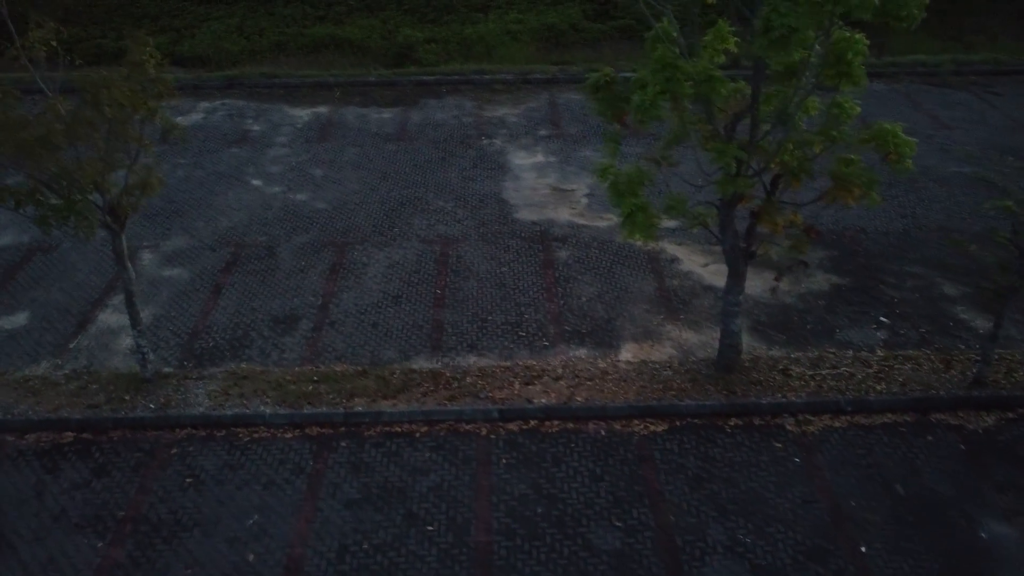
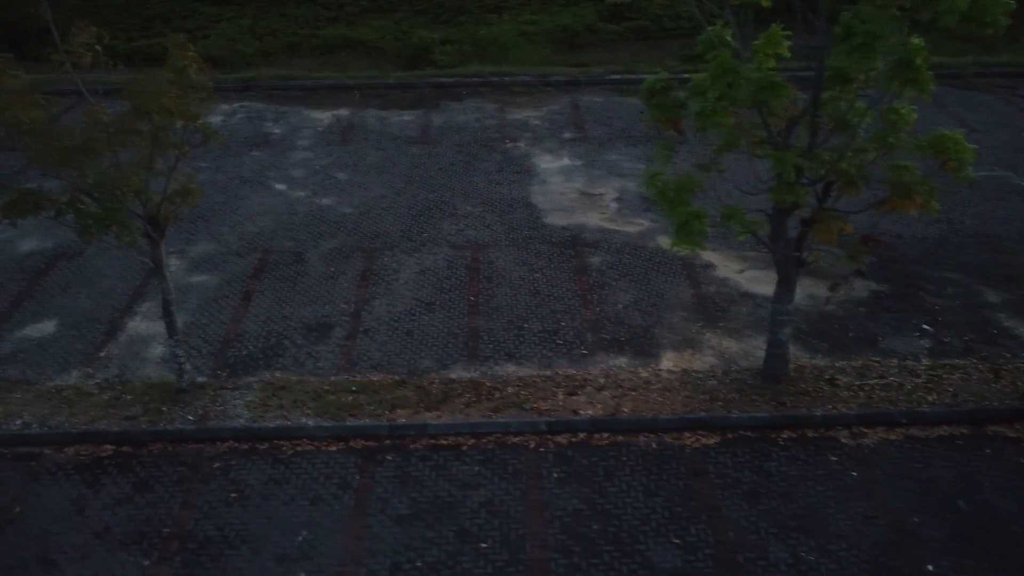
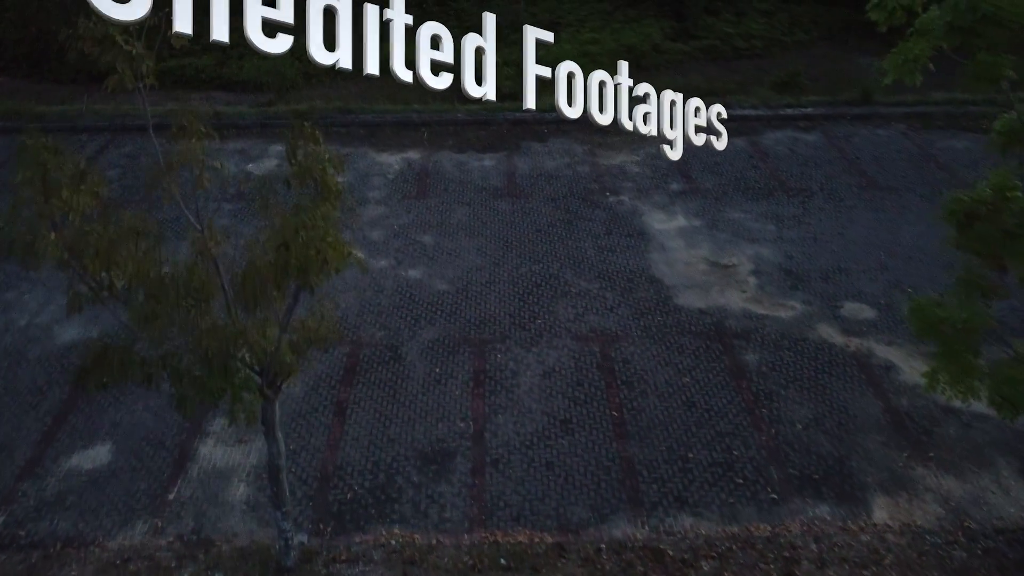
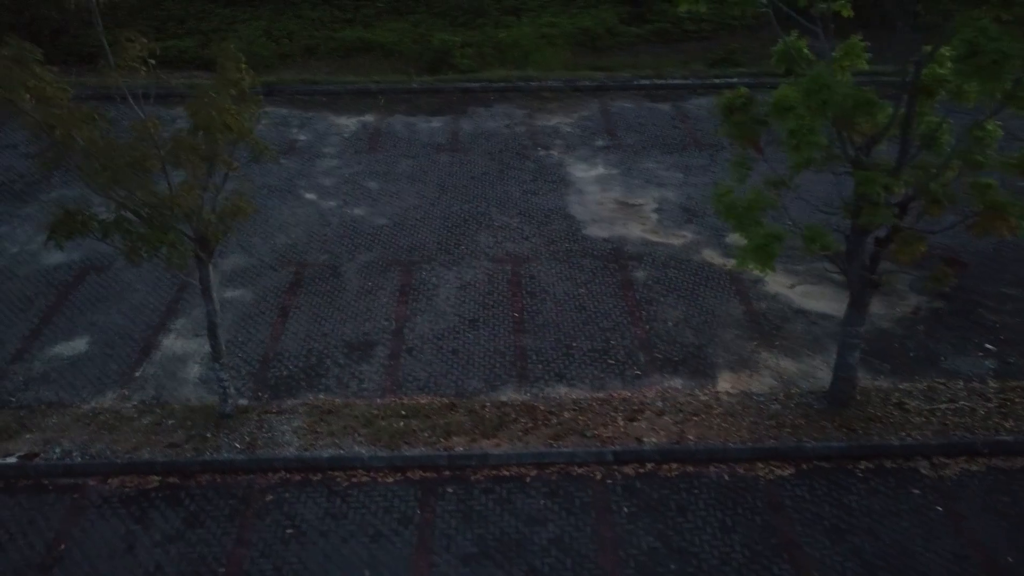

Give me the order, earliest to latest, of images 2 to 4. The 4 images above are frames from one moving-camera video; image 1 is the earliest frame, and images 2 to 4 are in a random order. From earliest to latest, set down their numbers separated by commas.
2, 4, 3
